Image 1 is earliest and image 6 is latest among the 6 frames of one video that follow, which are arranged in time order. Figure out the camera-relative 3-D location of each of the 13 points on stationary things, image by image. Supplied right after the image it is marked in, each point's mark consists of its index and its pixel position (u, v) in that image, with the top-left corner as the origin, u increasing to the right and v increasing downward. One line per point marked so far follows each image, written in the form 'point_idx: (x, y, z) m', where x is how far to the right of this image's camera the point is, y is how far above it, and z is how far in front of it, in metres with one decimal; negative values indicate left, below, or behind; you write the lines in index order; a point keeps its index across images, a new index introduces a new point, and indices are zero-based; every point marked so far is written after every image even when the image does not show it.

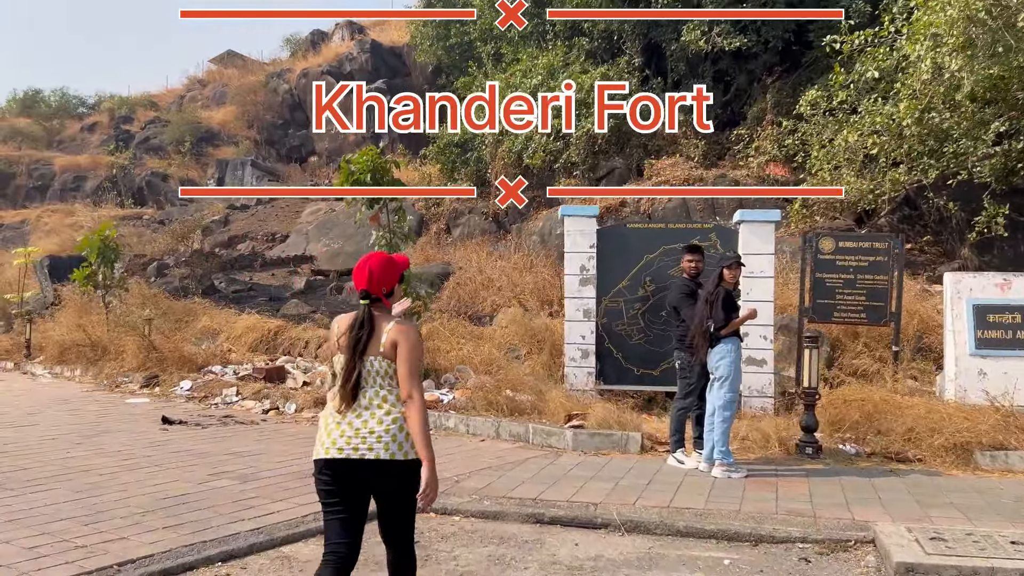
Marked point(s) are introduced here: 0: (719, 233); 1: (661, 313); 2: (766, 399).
0: (+2.2, +0.6, +9.3) m
1: (+1.6, -0.3, +9.4) m
2: (+2.6, -1.1, +9.0) m
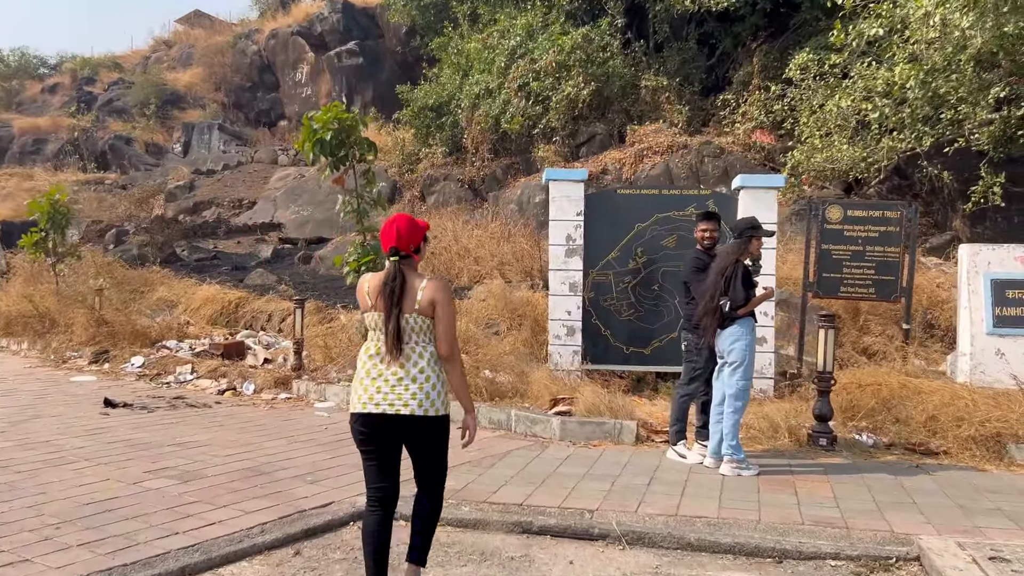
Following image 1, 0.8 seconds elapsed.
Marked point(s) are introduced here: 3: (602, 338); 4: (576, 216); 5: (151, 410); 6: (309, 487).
0: (+2.0, +0.9, +8.6) m
1: (+1.4, 0.0, +8.6) m
2: (+2.4, -0.9, +8.3) m
3: (+0.9, -0.5, +8.7) m
4: (+0.6, +0.7, +8.5) m
5: (-3.2, -1.1, +7.9) m
6: (-1.2, -1.1, +5.1) m
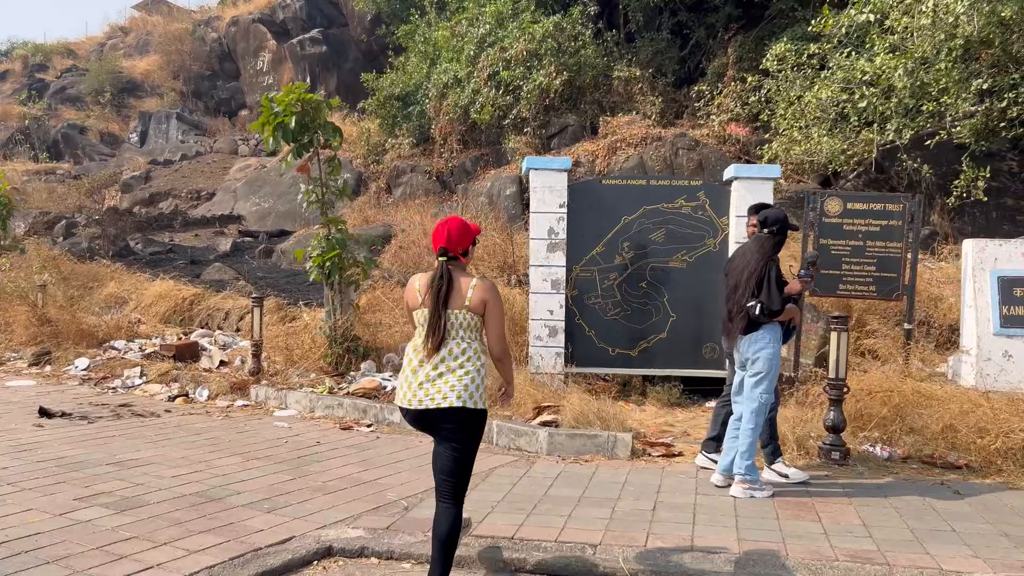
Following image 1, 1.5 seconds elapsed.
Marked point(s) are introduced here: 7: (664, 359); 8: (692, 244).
0: (+1.8, +0.9, +8.0) m
1: (+1.2, 0.0, +8.1) m
2: (+2.2, -0.8, +7.8) m
3: (+0.7, -0.5, +8.1) m
4: (+0.4, +0.7, +7.9) m
5: (-3.4, -1.1, +7.2) m
6: (-1.2, -1.1, +4.4) m
7: (+1.4, -0.6, +8.1) m
8: (+1.6, +0.4, +8.1) m
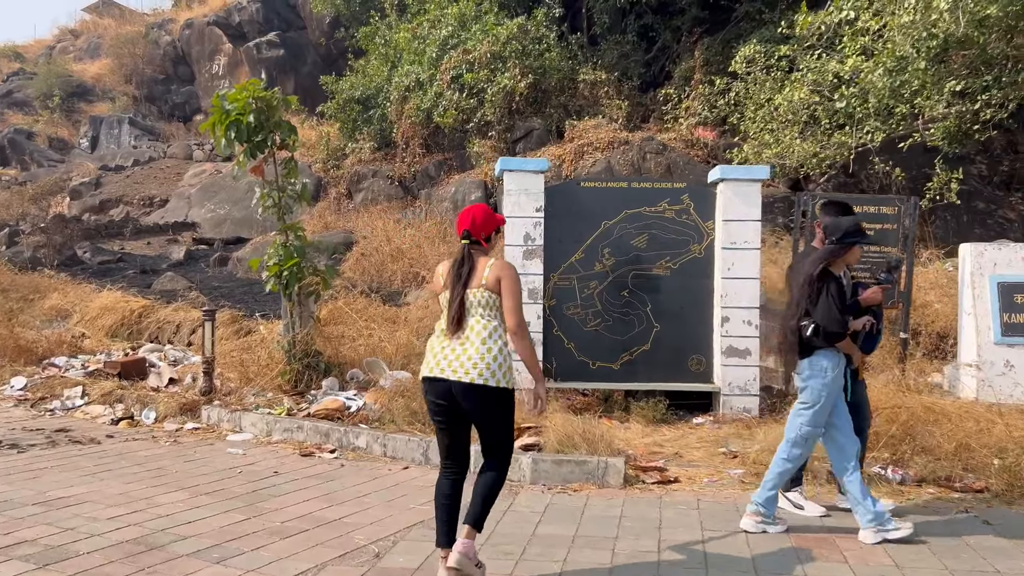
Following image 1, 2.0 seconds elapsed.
0: (+1.6, +0.8, +7.6) m
1: (+1.0, 0.0, +7.6) m
2: (+2.0, -0.9, +7.3) m
3: (+0.4, -0.5, +7.6) m
4: (+0.2, +0.6, +7.4) m
5: (-3.6, -1.2, +6.5) m
6: (-1.3, -1.2, +3.8) m
7: (+1.2, -0.7, +7.6) m
8: (+1.4, +0.3, +7.6) m
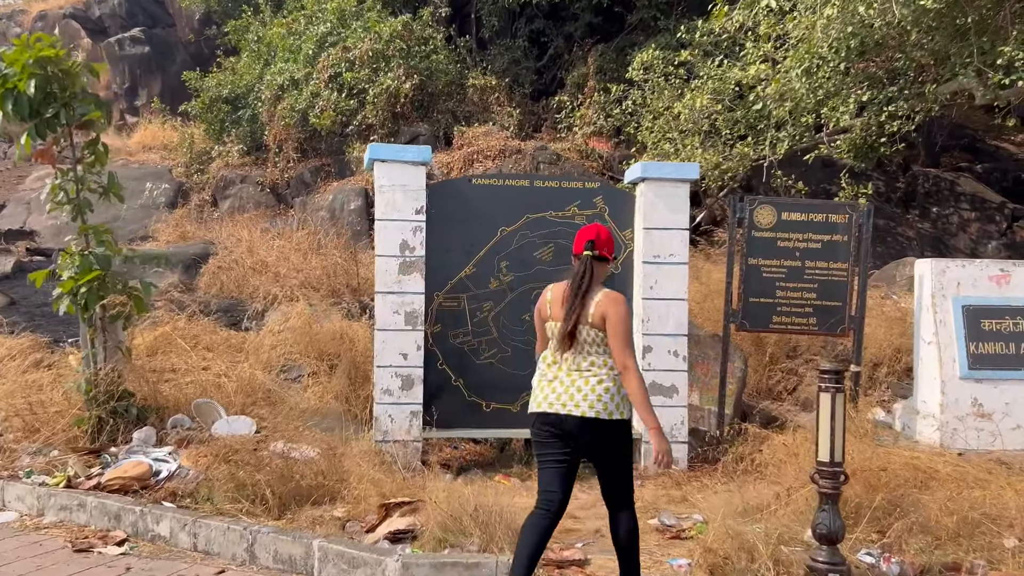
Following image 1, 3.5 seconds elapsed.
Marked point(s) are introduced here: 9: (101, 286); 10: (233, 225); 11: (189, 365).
0: (+0.7, +0.6, +6.2) m
1: (+0.1, -0.2, +6.1) m
2: (+1.1, -1.1, +6.0) m
3: (-0.4, -0.7, +6.0) m
4: (-0.6, +0.5, +5.8) m
5: (-4.3, -1.3, +4.4) m
6: (-1.7, -1.3, +2.1) m
7: (+0.3, -0.9, +6.1) m
8: (+0.5, +0.2, +6.2) m
9: (-2.7, 0.0, +5.9) m
10: (-5.5, +1.2, +17.3) m
11: (-2.6, -0.6, +7.1) m
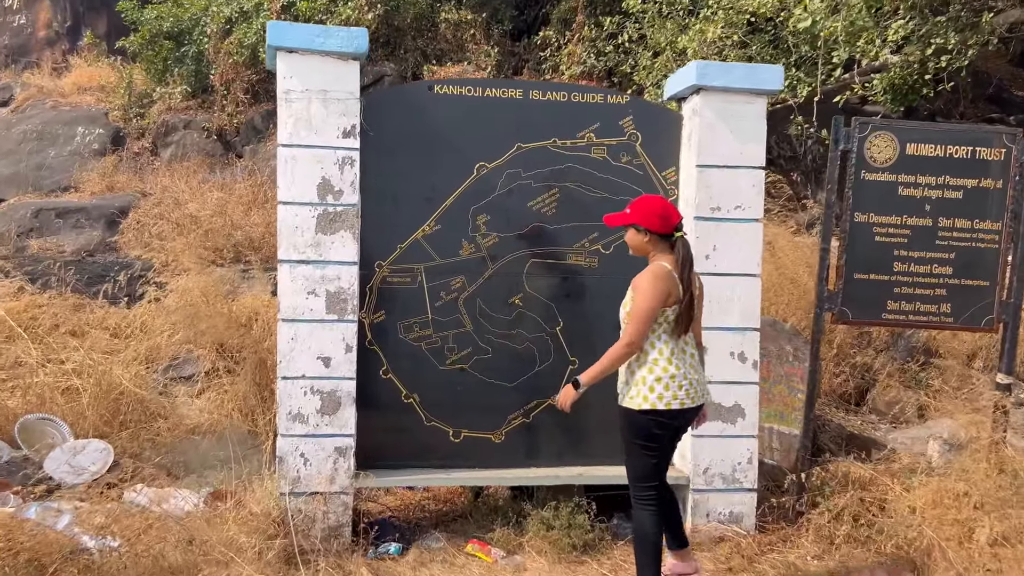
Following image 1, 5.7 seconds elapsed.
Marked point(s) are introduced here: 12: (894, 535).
0: (+0.6, +0.8, +4.1) m
1: (0.0, -0.1, +4.0) m
2: (+1.0, -0.9, +3.9) m
3: (-0.5, -0.6, +3.9) m
4: (-0.7, +0.6, +3.7) m
5: (-4.3, -1.2, +2.3) m
6: (-1.6, -1.3, 0.0) m
7: (+0.2, -0.7, +4.1) m
8: (+0.5, +0.3, +4.1) m
9: (-2.8, +0.2, +3.7) m
10: (-5.9, +1.9, +15.0) m
11: (-2.7, -0.4, +5.0) m
12: (+1.6, -1.0, +3.7) m
